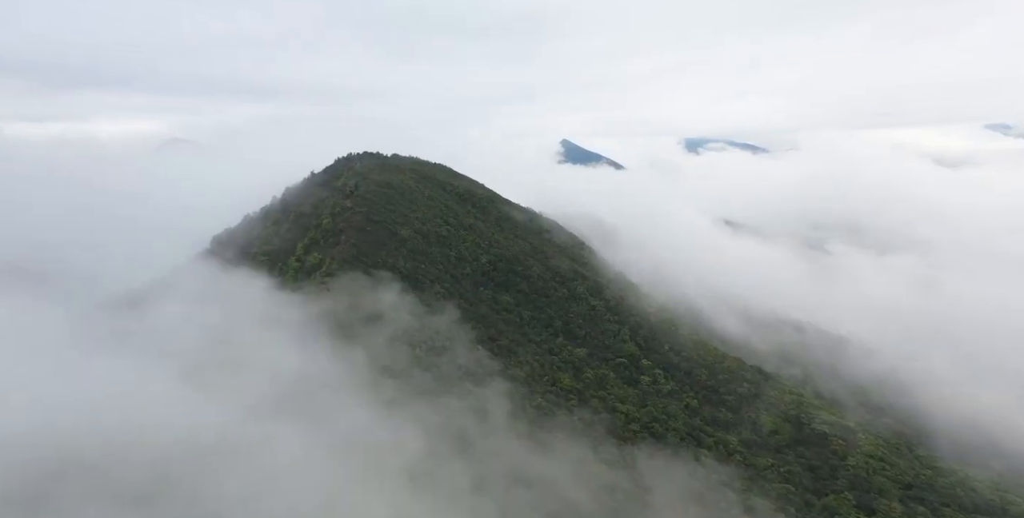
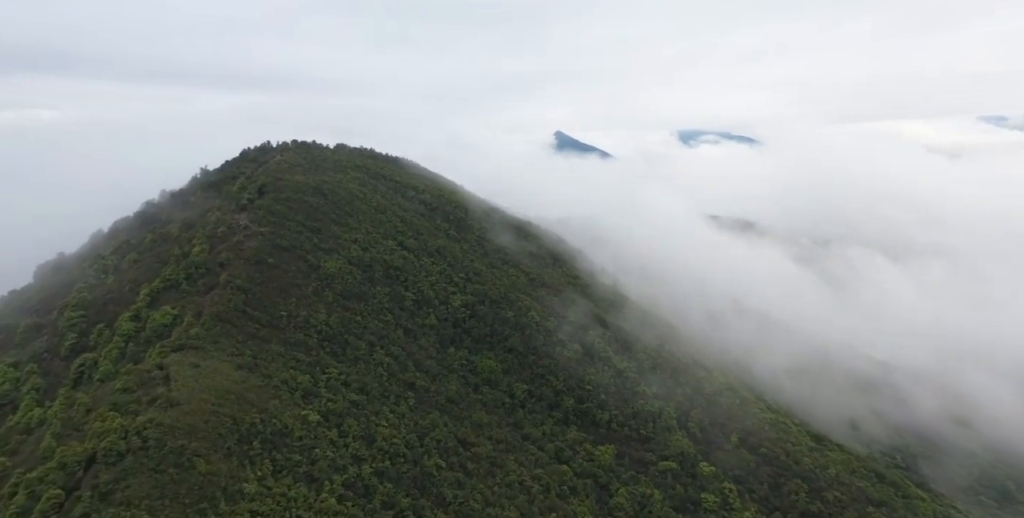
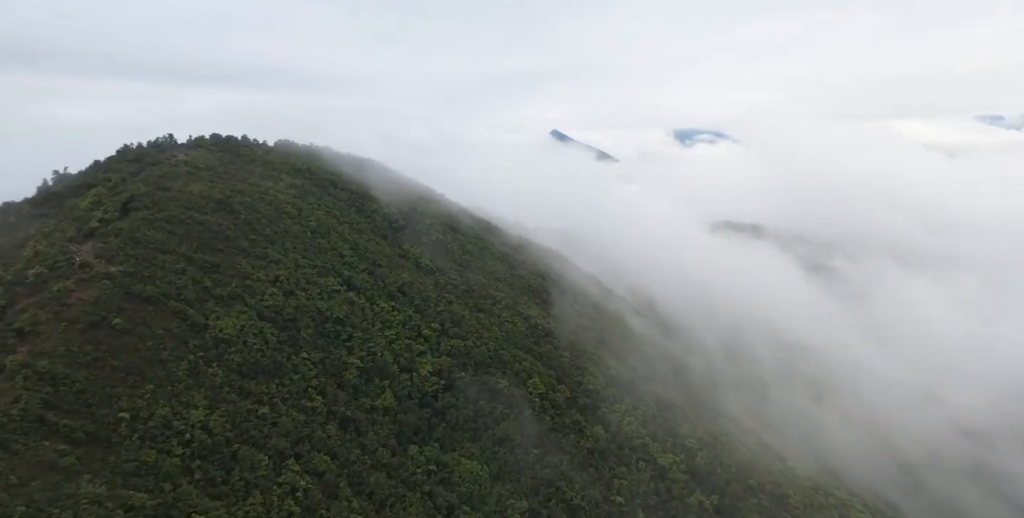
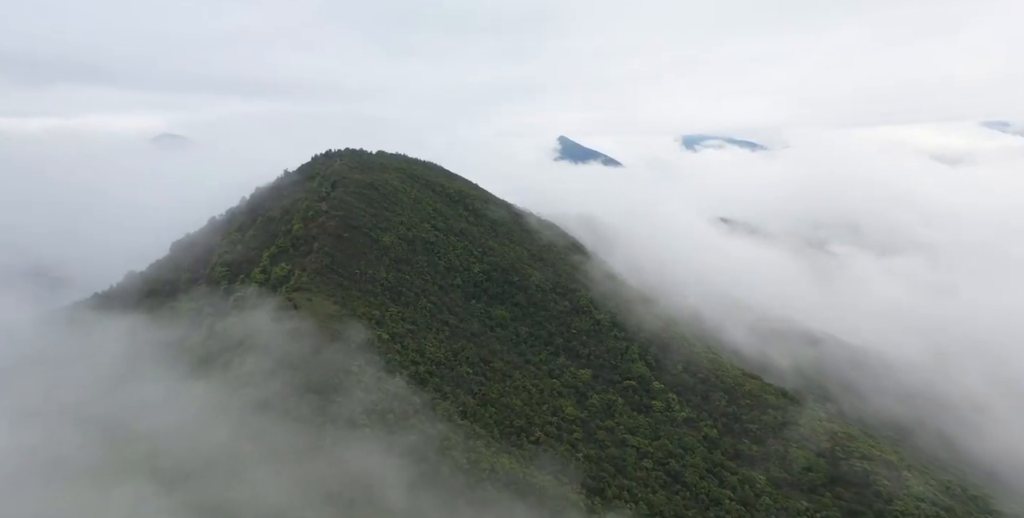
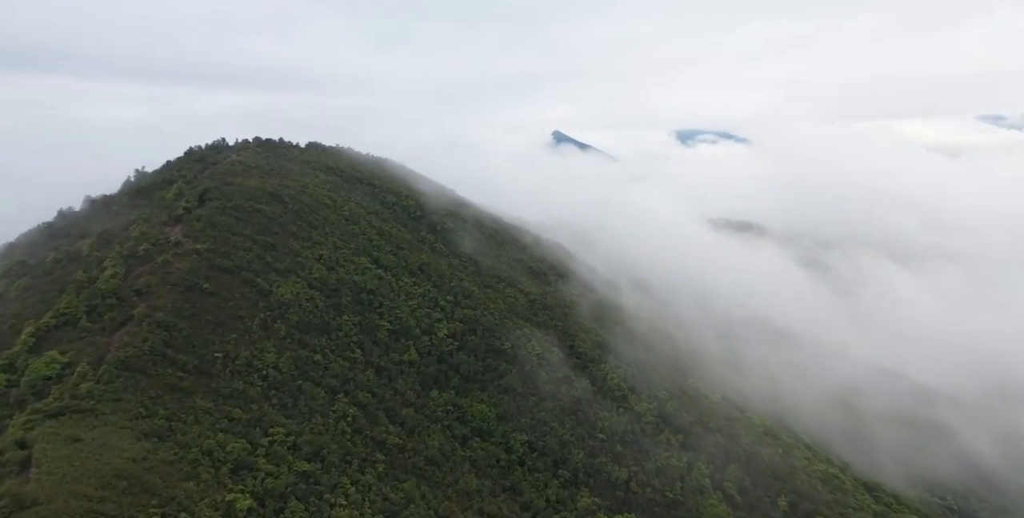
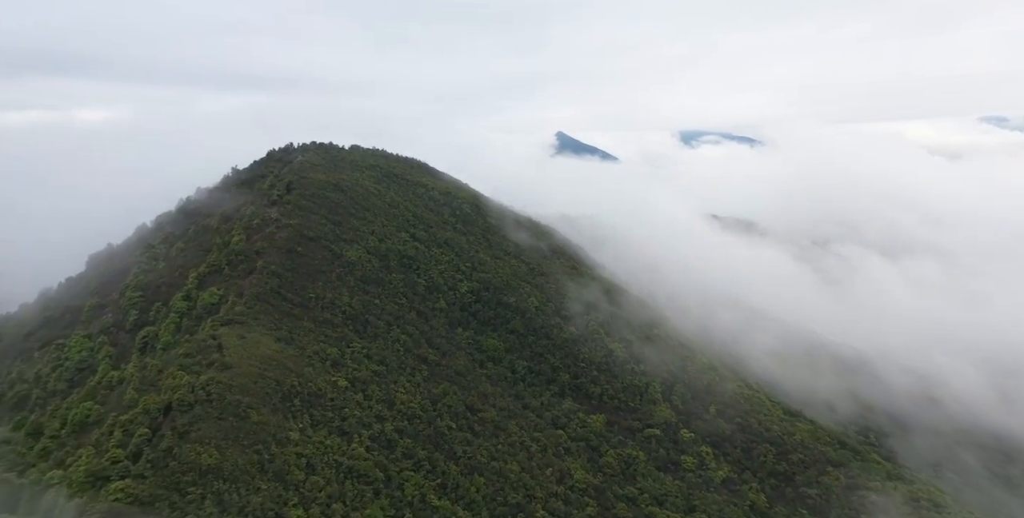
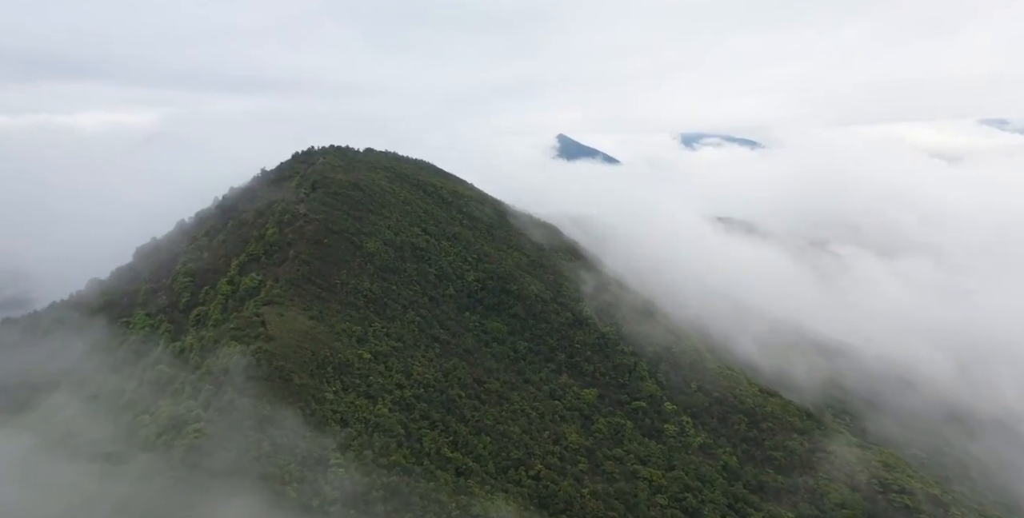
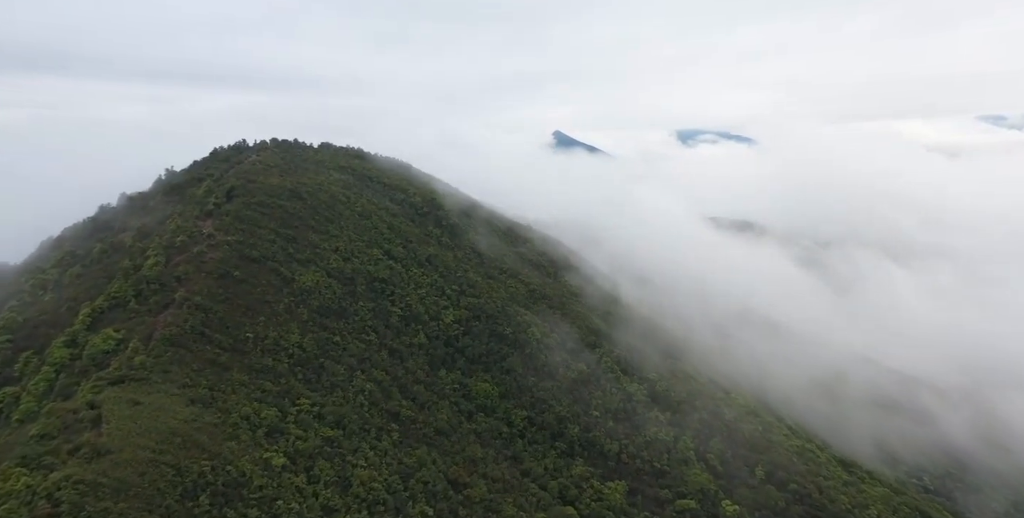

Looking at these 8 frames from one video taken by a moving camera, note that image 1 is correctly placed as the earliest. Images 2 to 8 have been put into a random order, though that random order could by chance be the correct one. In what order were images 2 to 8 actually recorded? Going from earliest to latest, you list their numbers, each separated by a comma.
4, 7, 6, 2, 8, 5, 3
